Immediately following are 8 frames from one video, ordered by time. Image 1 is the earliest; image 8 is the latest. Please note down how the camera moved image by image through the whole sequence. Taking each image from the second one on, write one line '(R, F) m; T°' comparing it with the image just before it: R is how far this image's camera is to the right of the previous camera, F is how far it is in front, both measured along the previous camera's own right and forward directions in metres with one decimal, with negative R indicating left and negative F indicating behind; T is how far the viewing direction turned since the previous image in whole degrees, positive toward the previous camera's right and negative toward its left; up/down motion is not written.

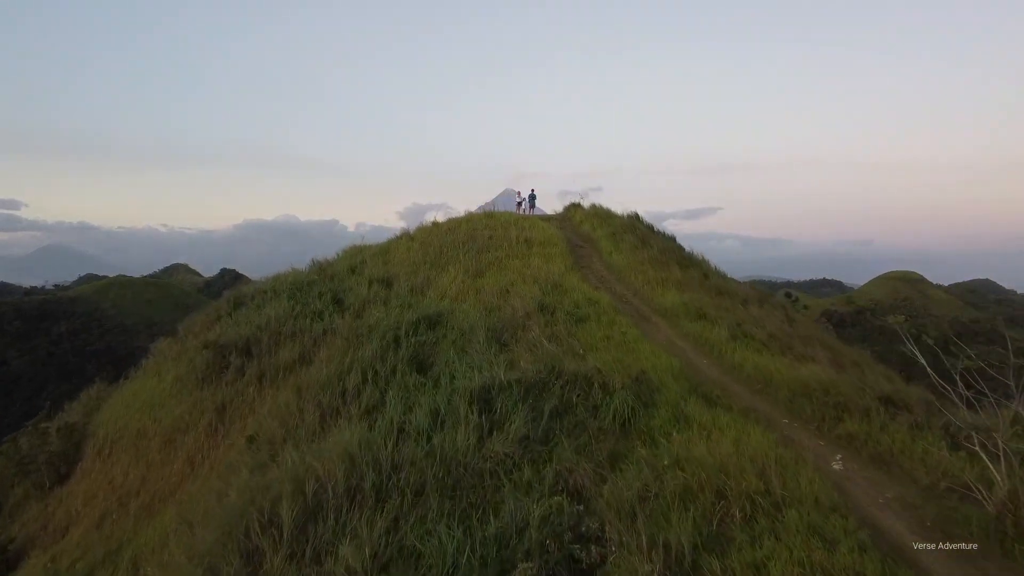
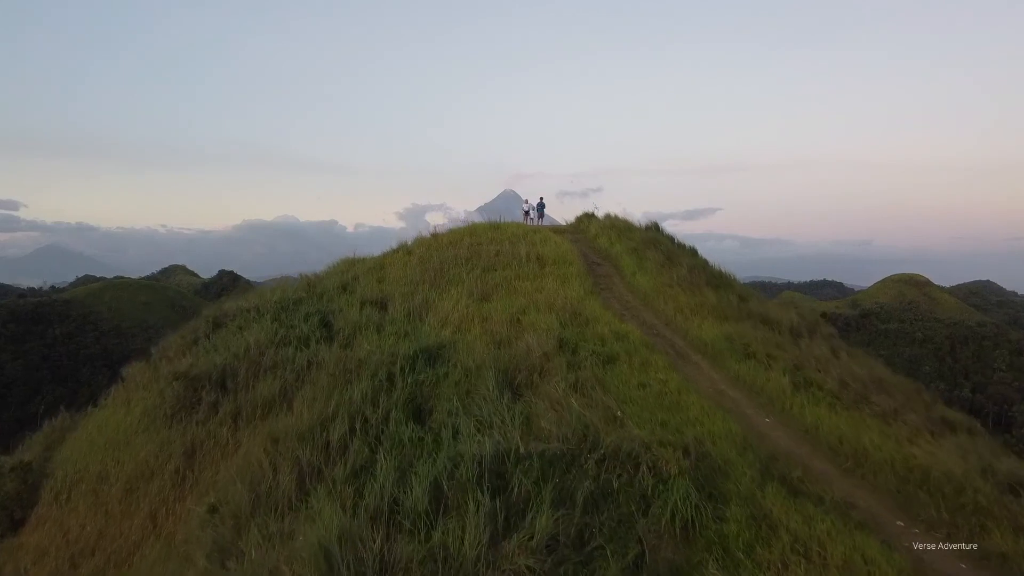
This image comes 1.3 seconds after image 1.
(-0.1, +1.2) m; 0°
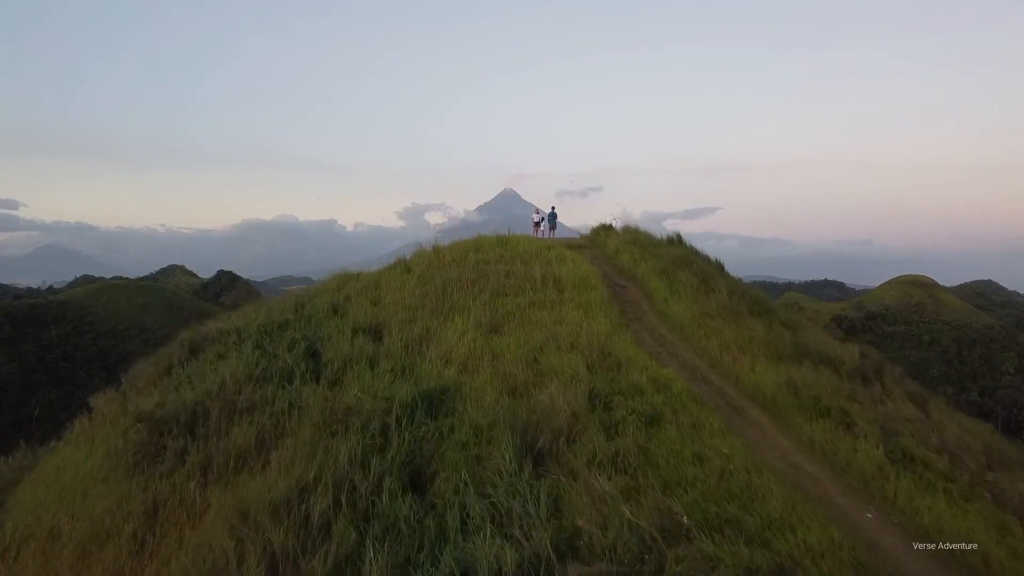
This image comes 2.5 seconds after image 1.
(-0.1, +1.2) m; 0°
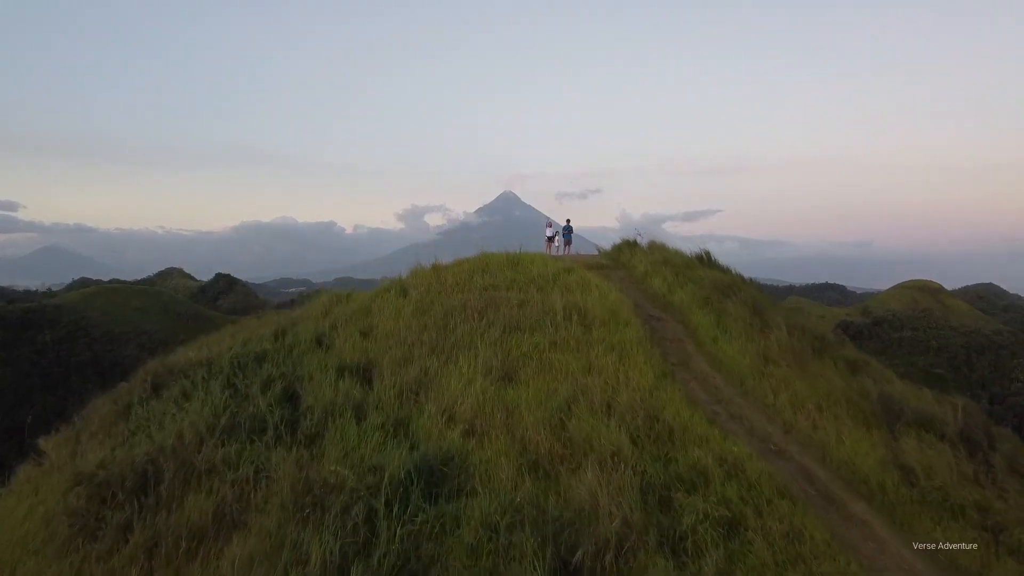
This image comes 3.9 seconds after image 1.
(-0.1, +1.4) m; 0°
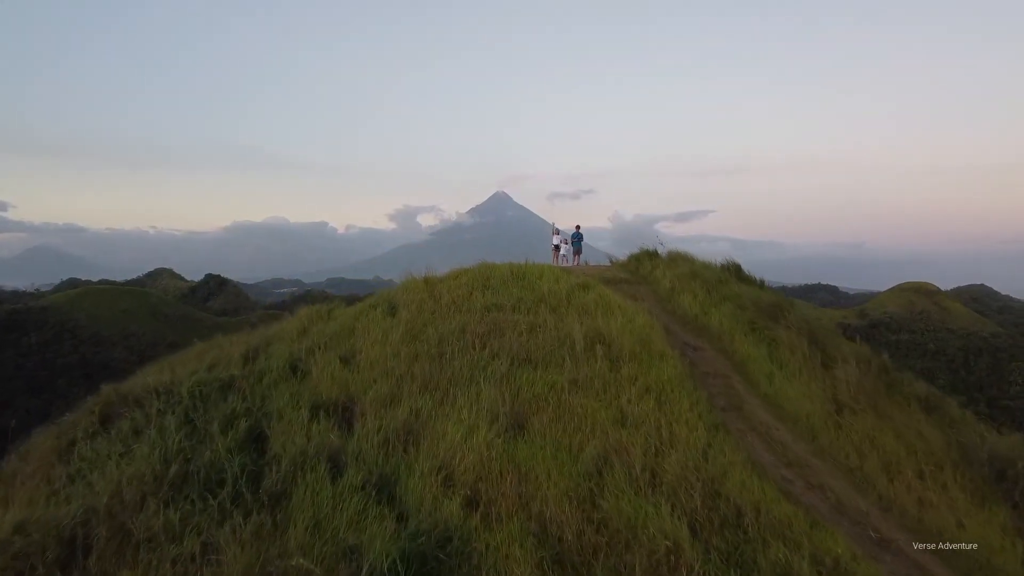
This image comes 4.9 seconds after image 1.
(-0.1, +1.2) m; +1°
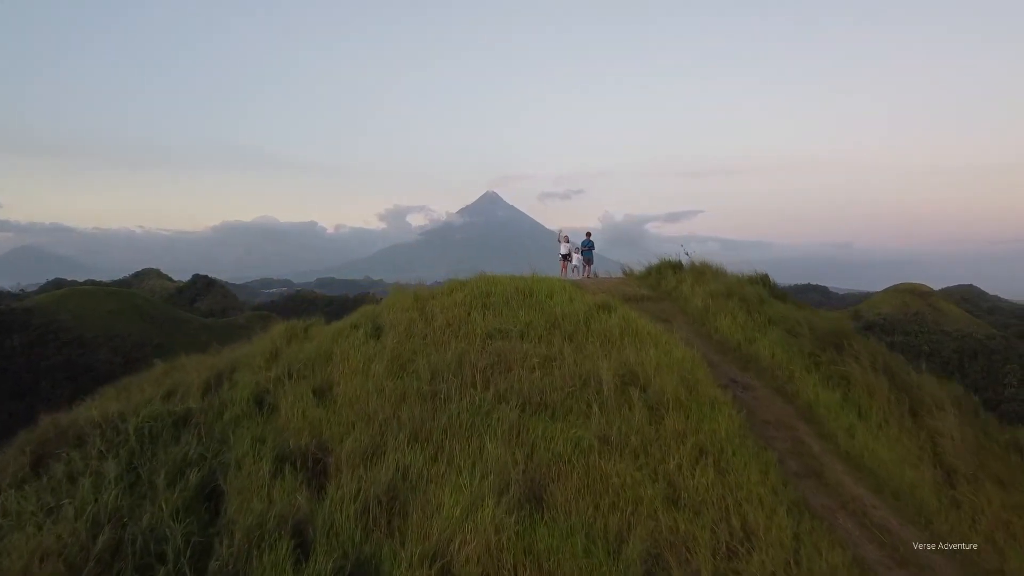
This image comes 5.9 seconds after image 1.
(-0.1, +1.1) m; +1°
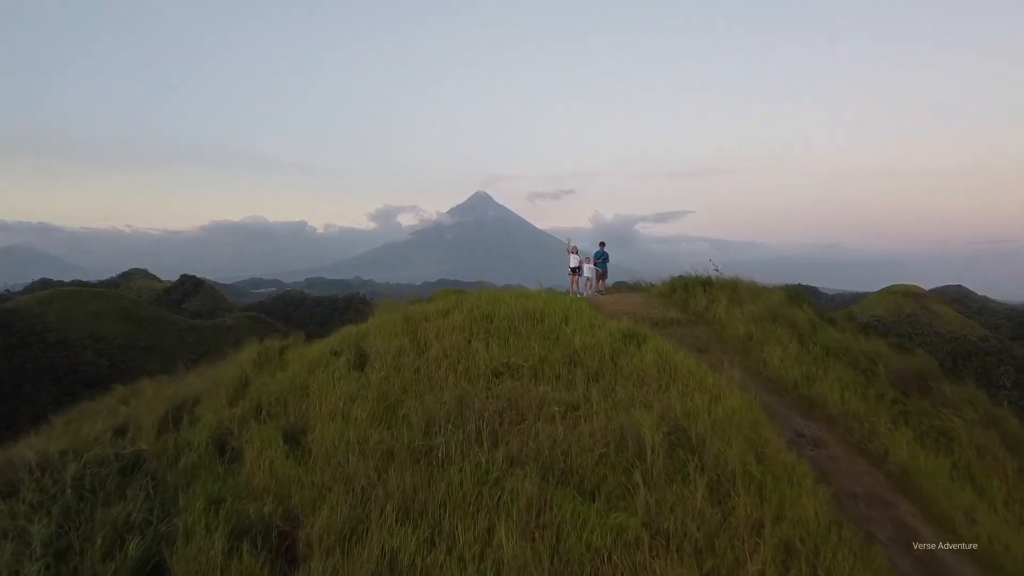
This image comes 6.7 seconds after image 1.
(-0.1, +1.0) m; +1°
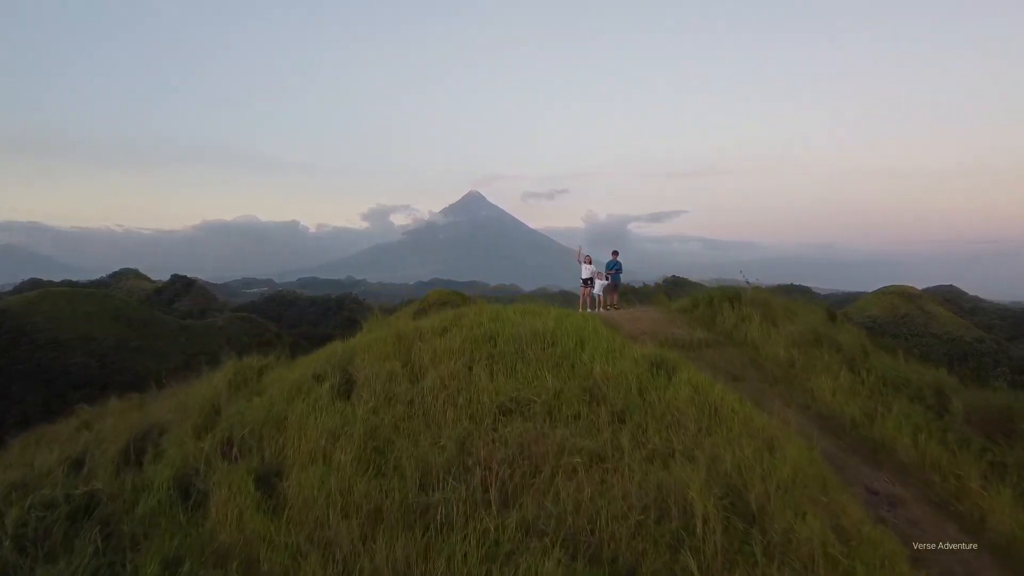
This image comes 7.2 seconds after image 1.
(-0.1, +0.7) m; 0°
